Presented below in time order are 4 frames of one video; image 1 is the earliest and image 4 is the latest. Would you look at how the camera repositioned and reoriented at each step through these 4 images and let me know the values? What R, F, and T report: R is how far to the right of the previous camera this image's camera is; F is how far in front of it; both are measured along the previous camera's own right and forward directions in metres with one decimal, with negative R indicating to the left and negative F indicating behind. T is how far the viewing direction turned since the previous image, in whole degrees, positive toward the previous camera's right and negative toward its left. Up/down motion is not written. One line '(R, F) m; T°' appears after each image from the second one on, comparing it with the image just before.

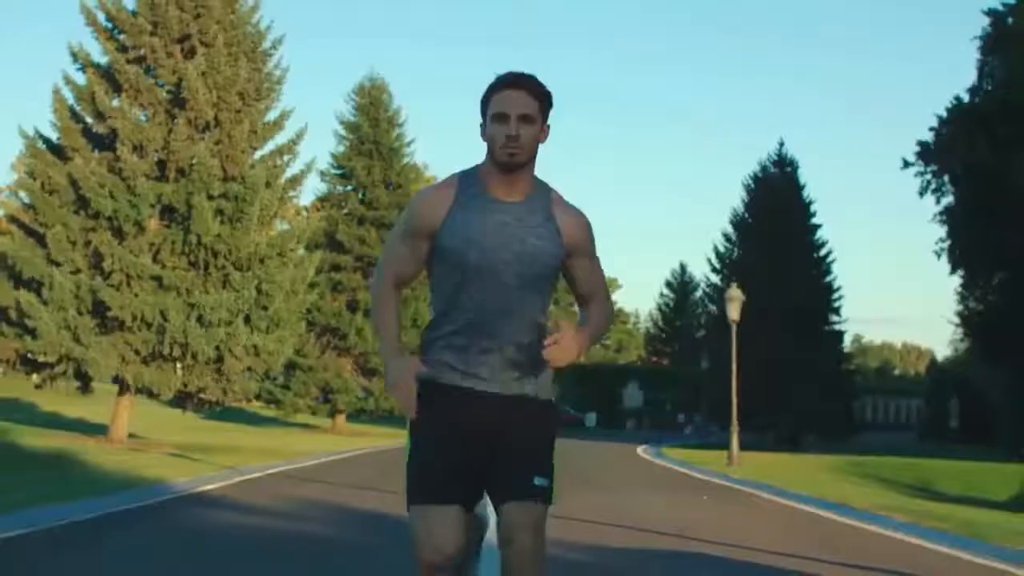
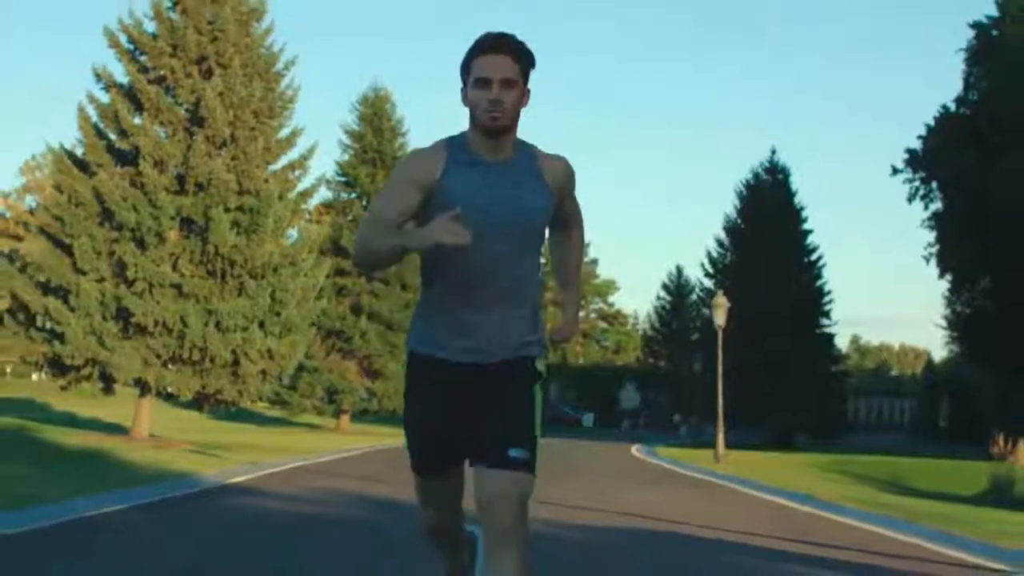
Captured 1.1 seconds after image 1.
(0.0, -1.3) m; 0°
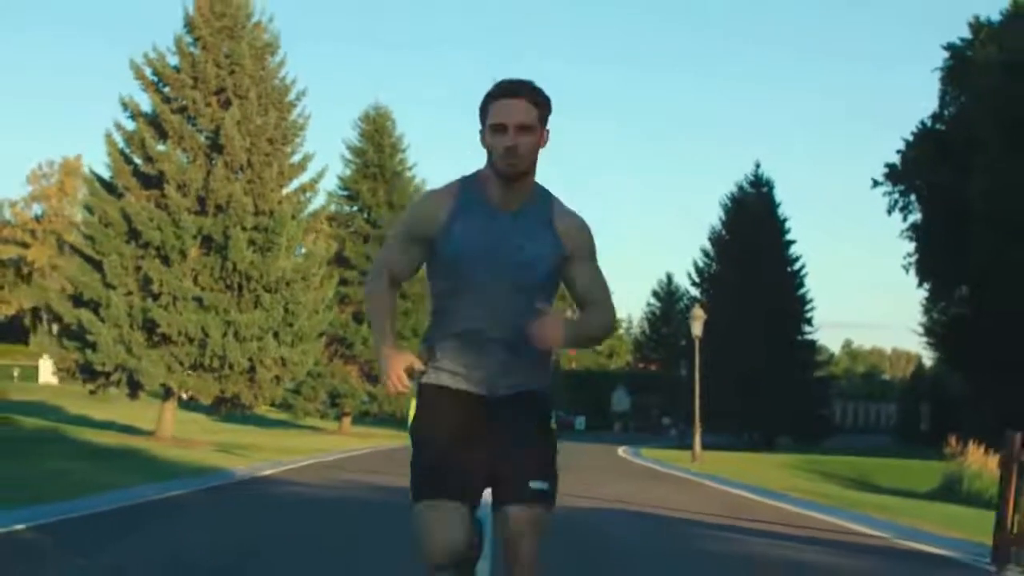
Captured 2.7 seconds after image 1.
(0.0, -2.0) m; 0°
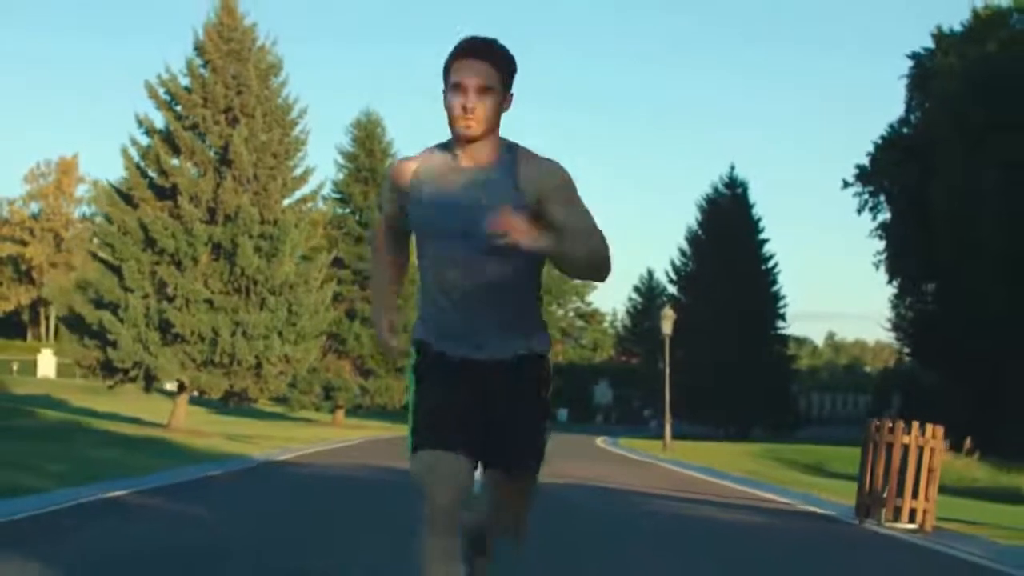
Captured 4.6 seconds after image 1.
(0.0, -2.2) m; +1°
